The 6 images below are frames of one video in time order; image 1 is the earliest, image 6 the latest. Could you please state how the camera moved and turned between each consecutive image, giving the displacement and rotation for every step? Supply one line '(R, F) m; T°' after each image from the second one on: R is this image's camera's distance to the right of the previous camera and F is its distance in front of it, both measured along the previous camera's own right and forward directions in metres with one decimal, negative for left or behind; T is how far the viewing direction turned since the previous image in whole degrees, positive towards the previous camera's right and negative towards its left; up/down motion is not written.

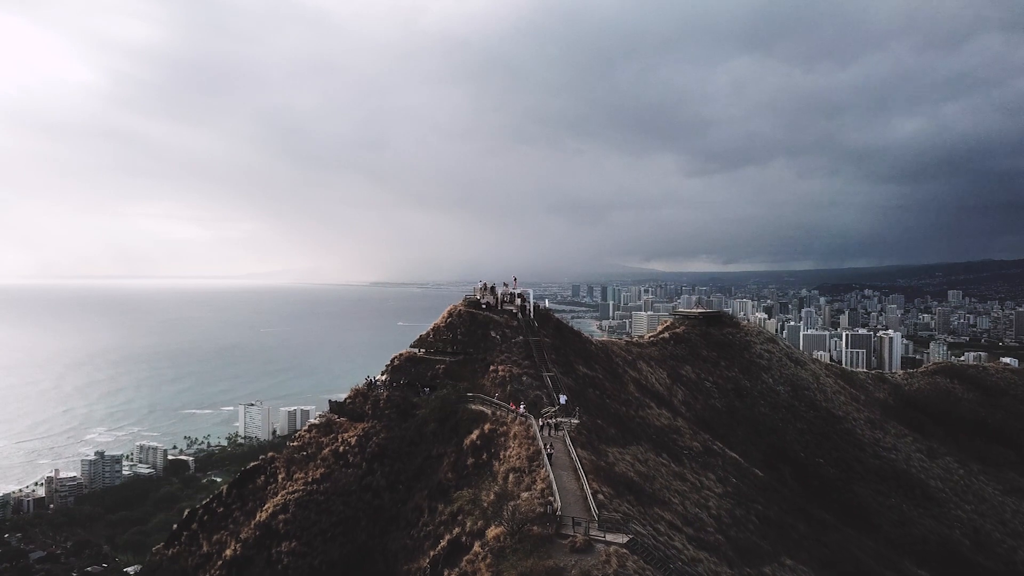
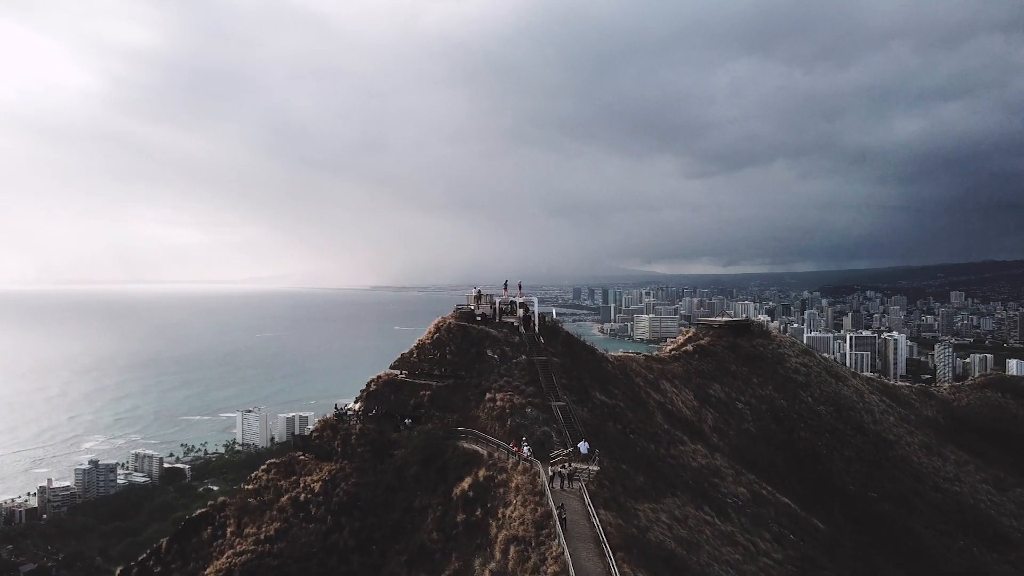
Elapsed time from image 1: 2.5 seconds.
(0.0, +2.7) m; 0°
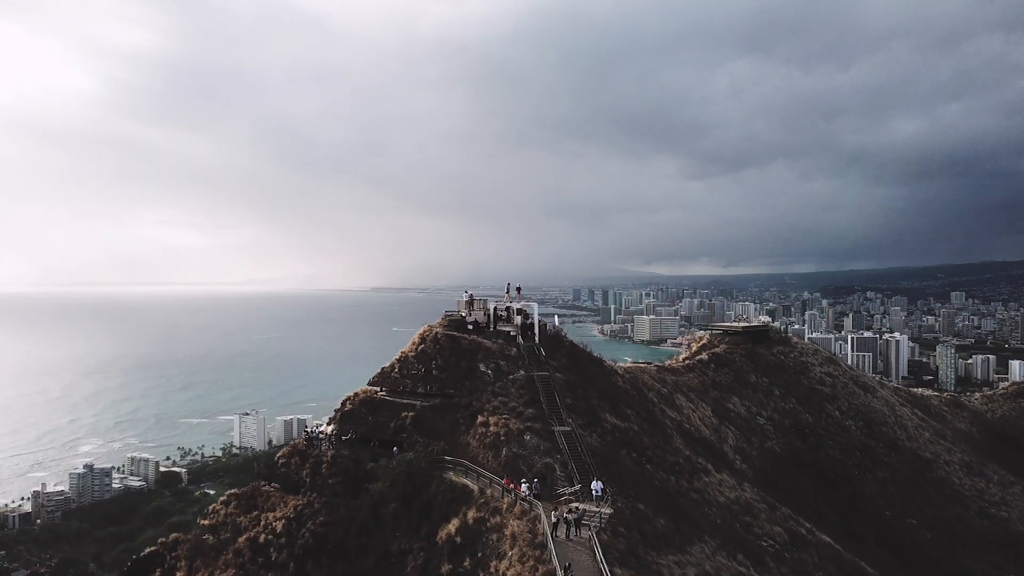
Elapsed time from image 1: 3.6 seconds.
(+0.1, +1.7) m; 0°
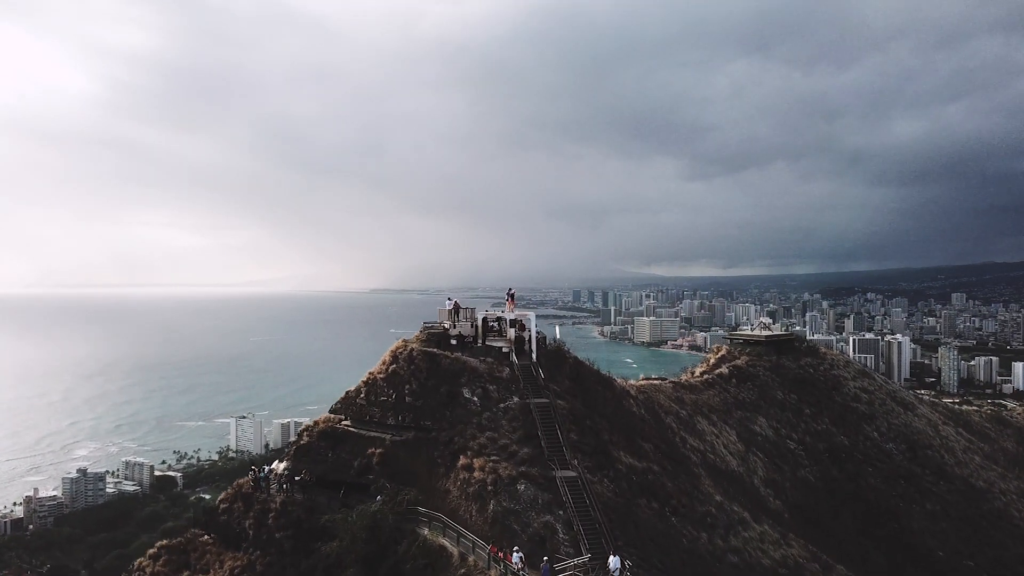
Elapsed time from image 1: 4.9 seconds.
(+0.1, +2.0) m; 0°
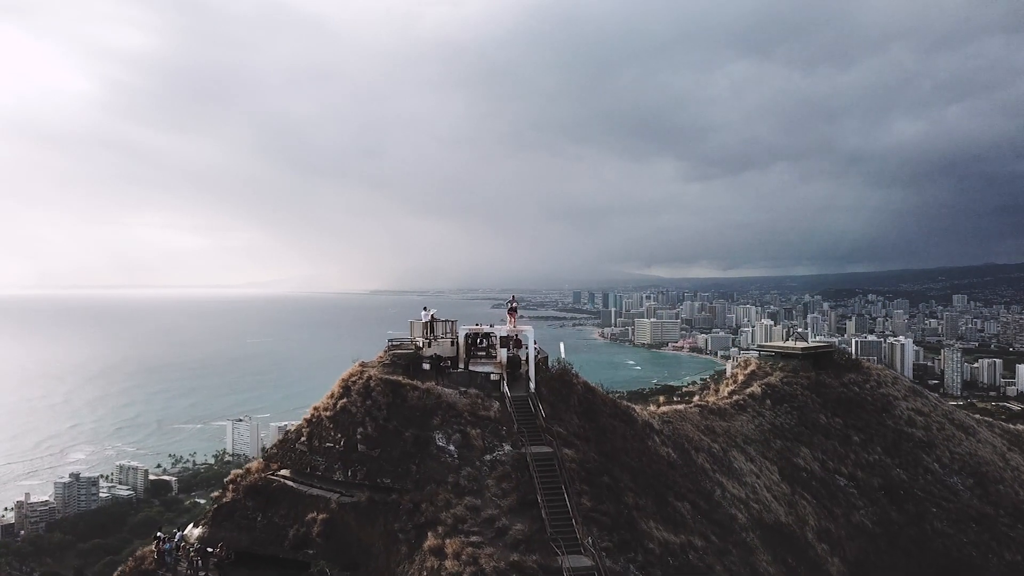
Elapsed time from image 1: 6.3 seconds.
(+0.1, +2.3) m; 0°
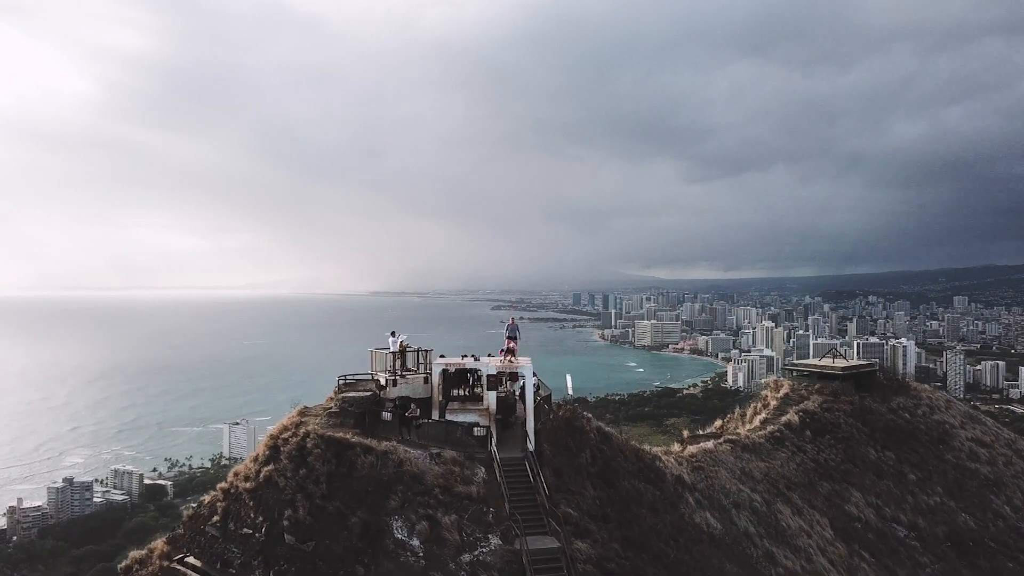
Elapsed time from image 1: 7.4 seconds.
(+0.1, +1.9) m; 0°
